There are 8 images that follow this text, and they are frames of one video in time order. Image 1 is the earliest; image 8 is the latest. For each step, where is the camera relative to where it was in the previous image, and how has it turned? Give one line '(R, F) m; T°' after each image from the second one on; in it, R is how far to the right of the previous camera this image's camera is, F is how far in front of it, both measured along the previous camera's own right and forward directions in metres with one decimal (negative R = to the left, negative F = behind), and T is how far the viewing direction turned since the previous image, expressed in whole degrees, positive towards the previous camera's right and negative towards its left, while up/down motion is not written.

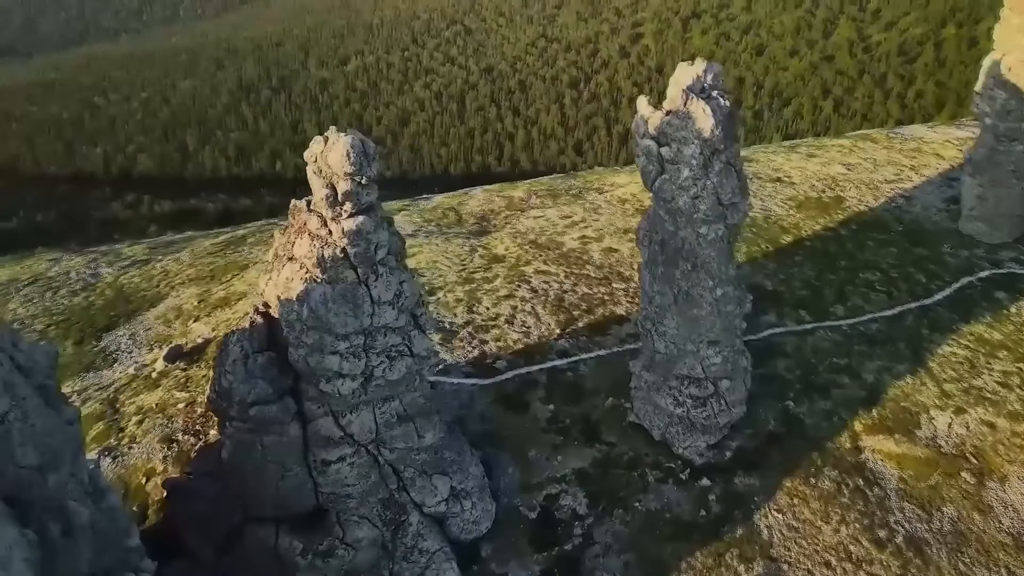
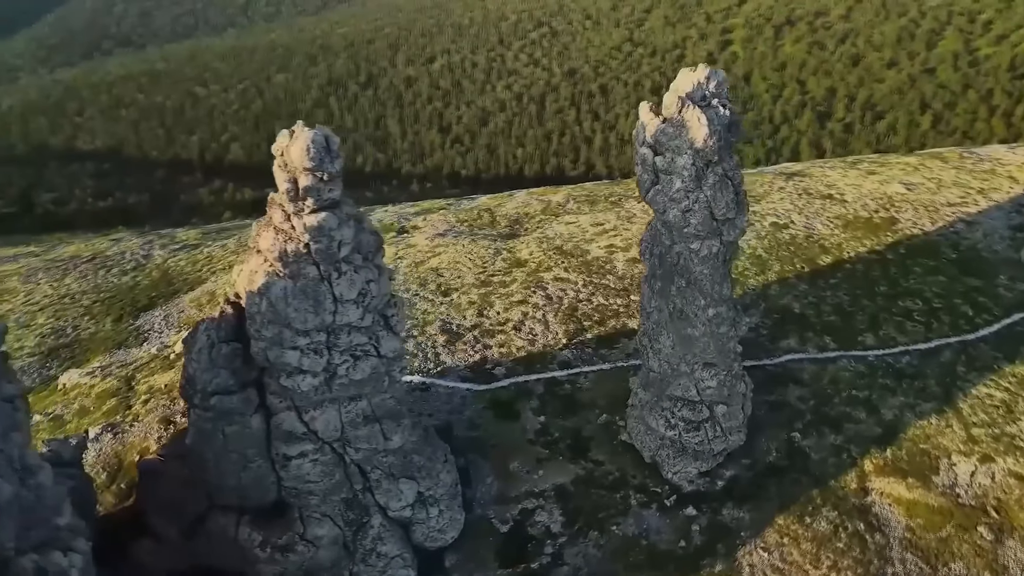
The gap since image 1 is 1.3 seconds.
(+3.5, +1.0) m; -6°
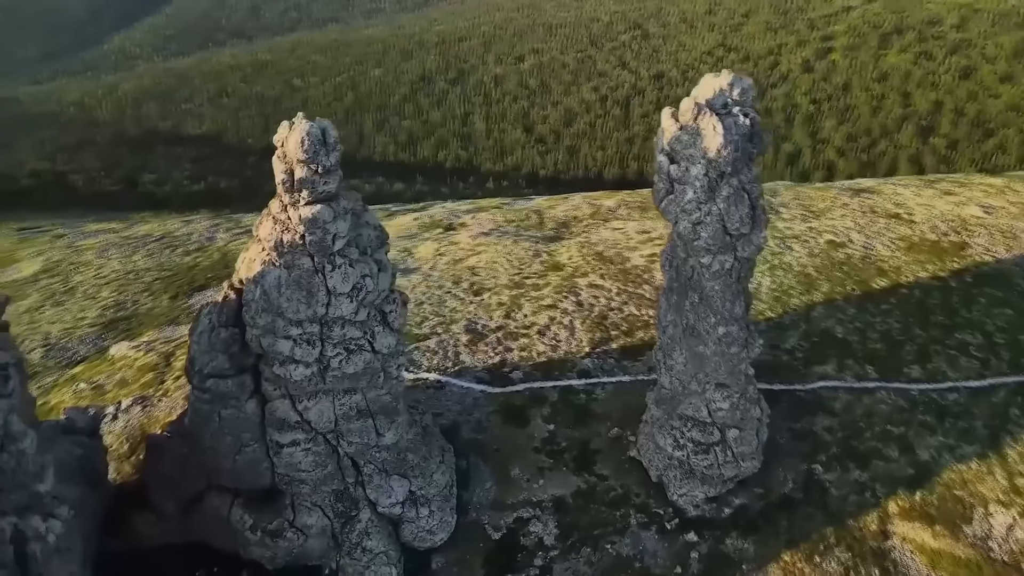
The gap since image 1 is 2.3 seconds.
(+2.7, +0.7) m; -6°
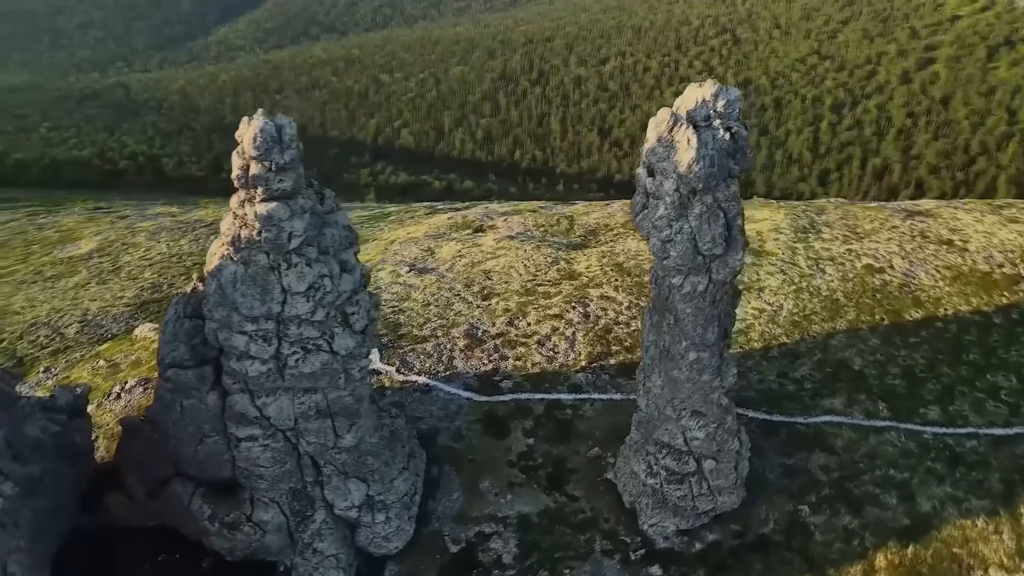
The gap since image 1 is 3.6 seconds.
(+3.8, +1.0) m; -6°
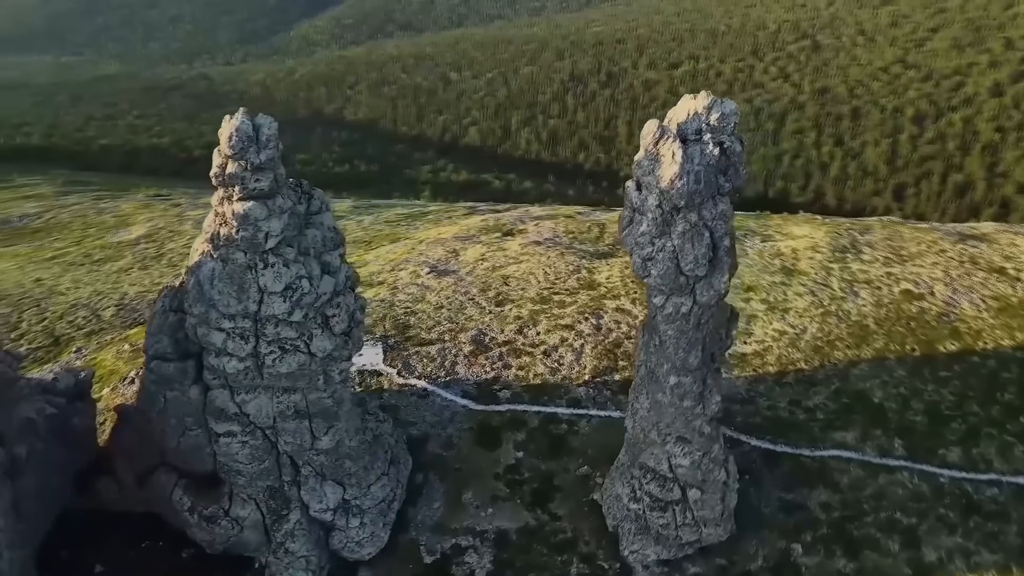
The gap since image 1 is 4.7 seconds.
(+2.7, +0.8) m; -5°
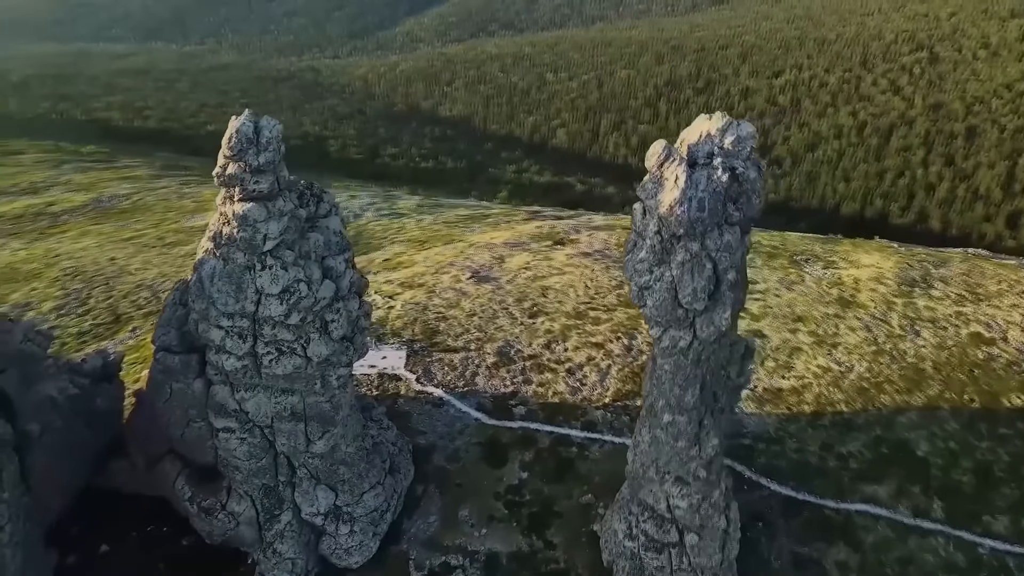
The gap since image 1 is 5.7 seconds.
(+2.7, +1.0) m; -7°
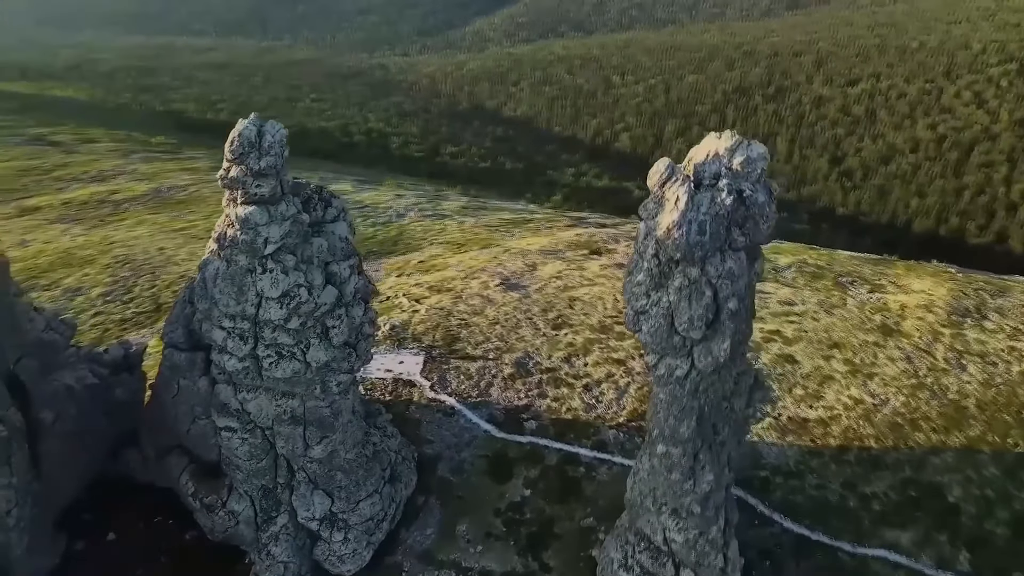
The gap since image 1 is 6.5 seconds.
(+1.8, +0.7) m; -5°
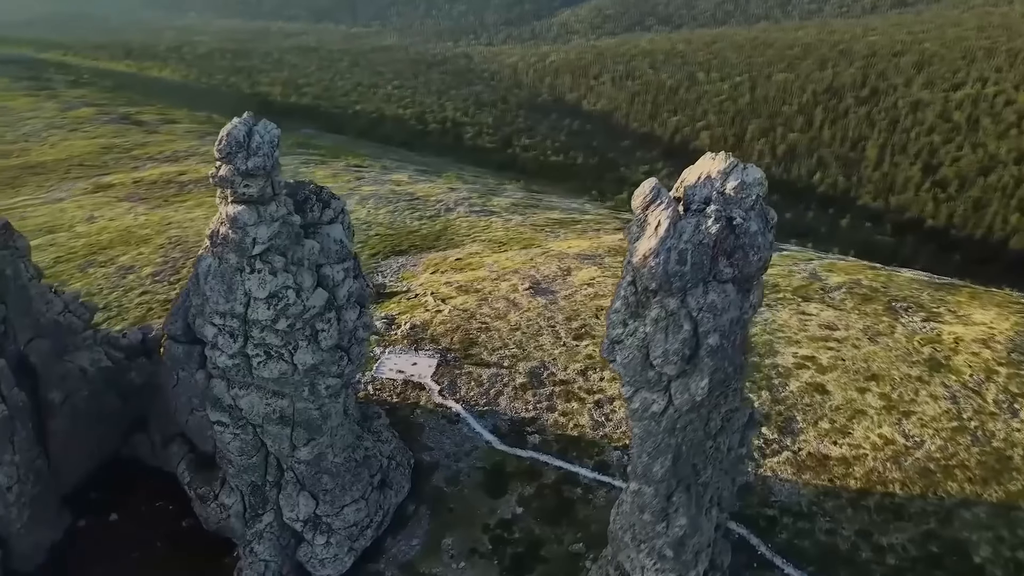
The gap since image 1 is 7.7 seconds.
(+2.5, +1.0) m; -6°
